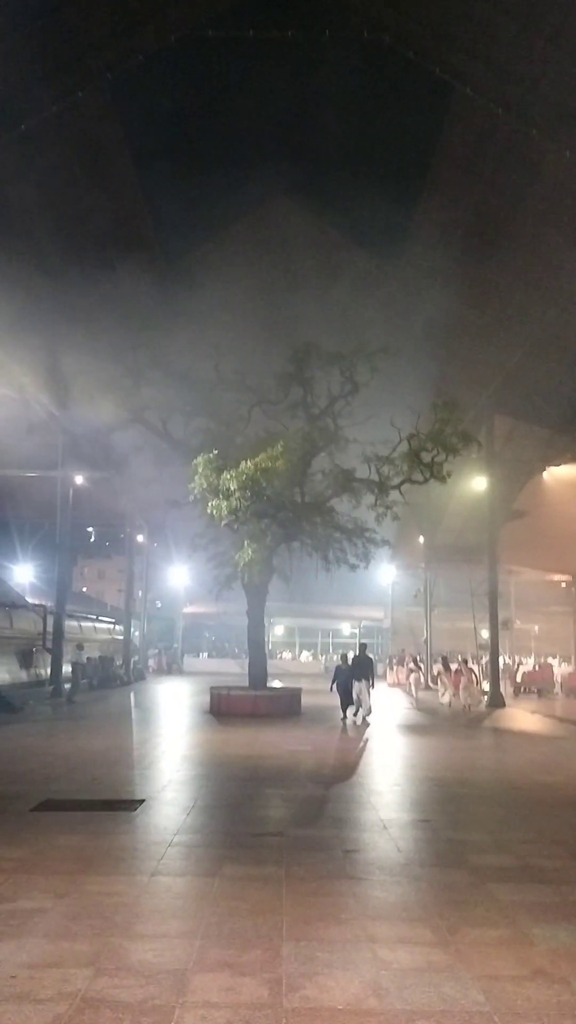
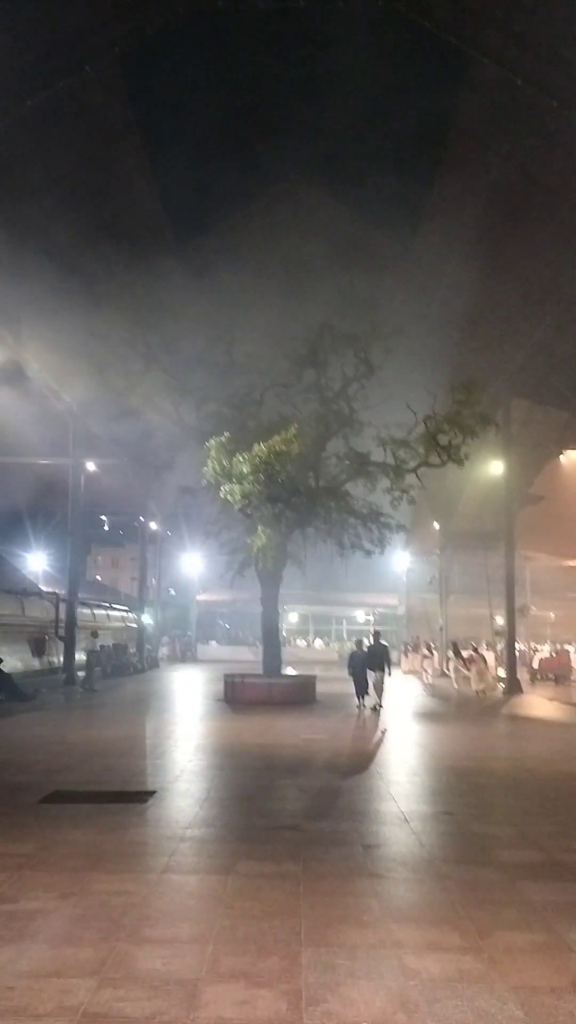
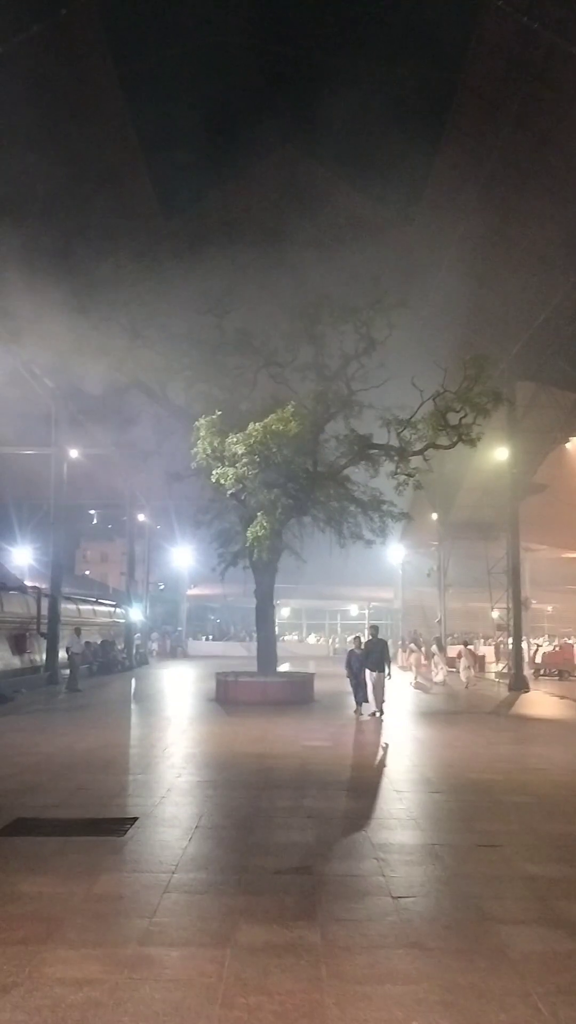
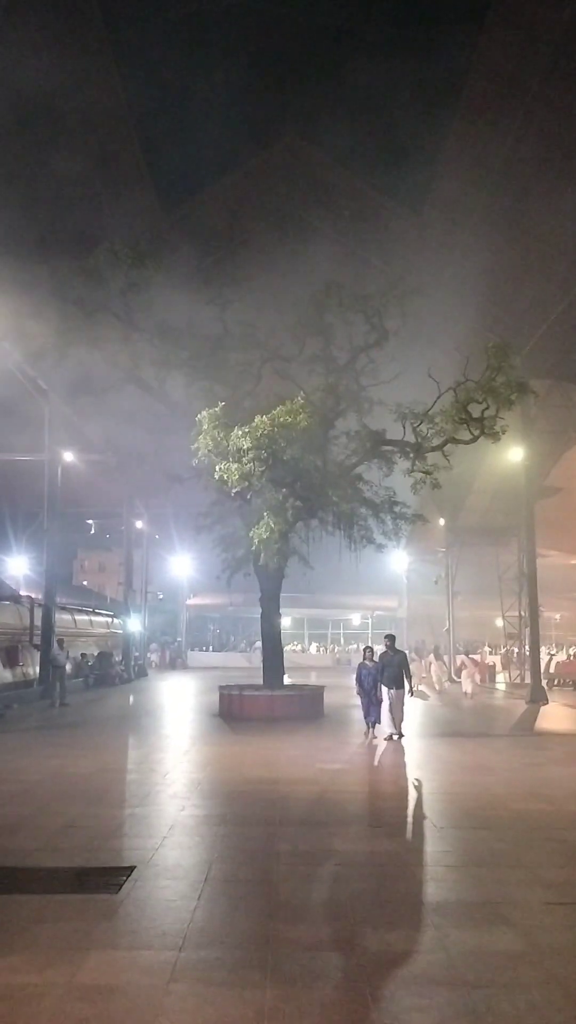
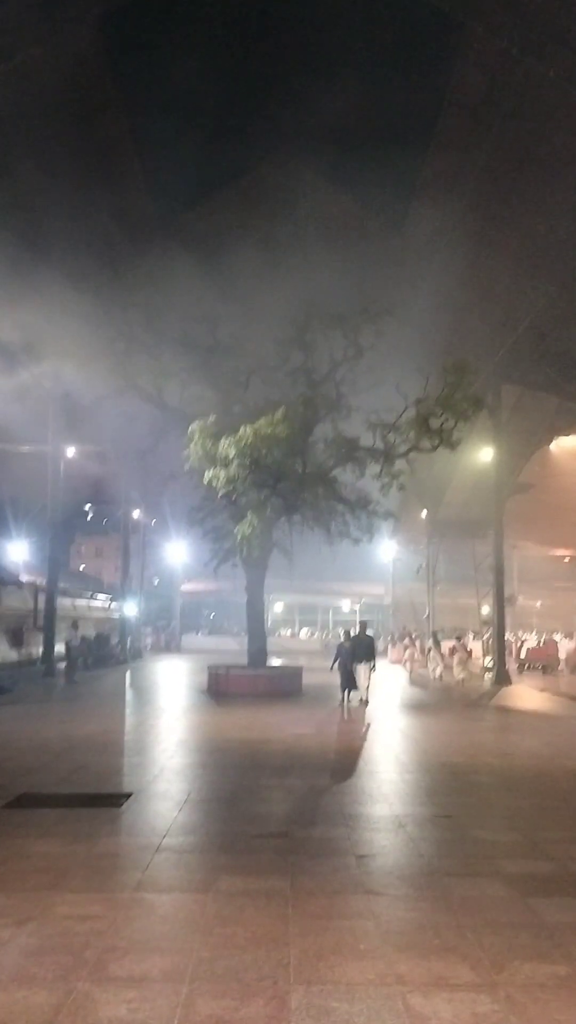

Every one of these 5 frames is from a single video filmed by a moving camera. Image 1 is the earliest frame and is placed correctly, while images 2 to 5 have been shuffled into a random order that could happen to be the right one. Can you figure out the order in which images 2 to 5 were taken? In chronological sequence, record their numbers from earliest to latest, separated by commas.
2, 5, 3, 4
